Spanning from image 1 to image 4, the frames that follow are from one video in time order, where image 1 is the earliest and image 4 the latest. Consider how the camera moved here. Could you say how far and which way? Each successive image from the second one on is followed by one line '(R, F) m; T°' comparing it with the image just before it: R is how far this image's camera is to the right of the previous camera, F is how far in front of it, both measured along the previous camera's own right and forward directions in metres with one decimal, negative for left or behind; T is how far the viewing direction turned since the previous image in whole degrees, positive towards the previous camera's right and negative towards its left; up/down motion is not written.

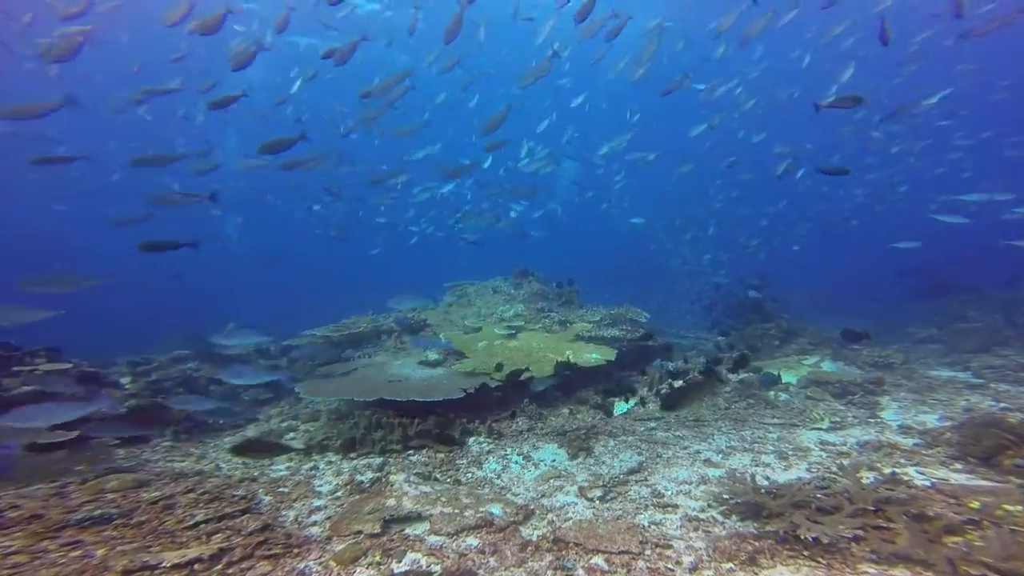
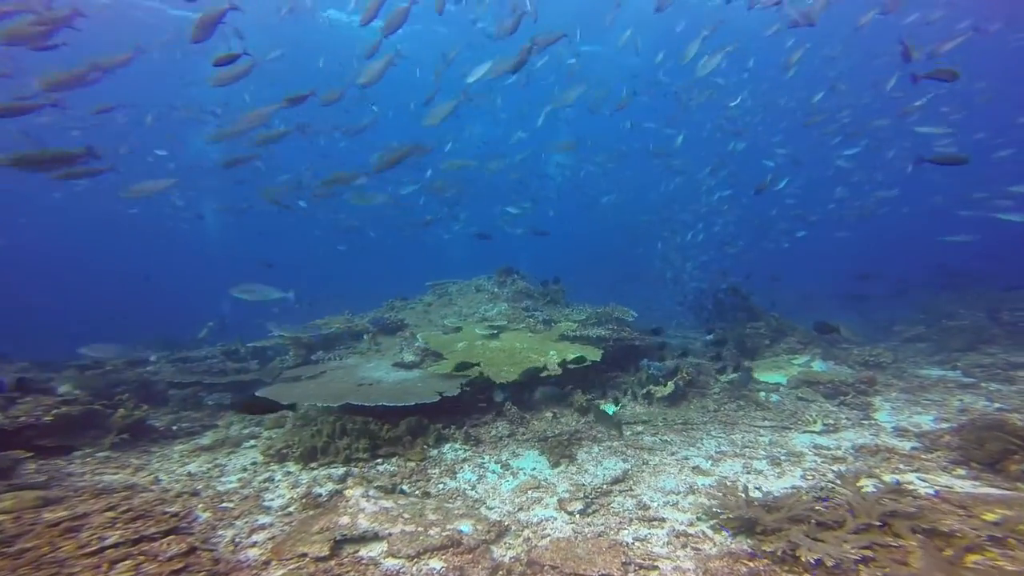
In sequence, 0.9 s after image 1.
(+0.2, +0.4) m; +2°
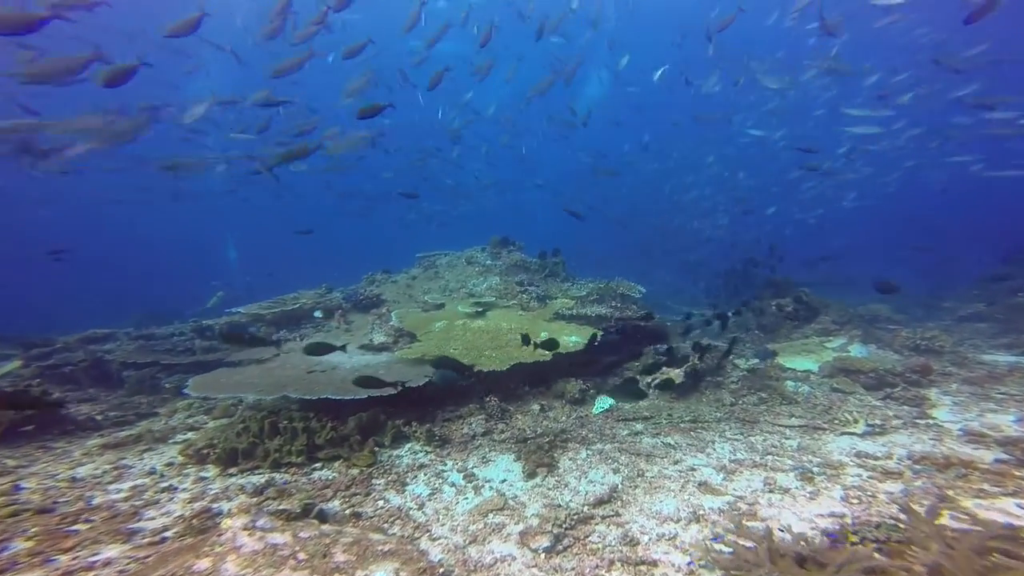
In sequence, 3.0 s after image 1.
(+0.6, +1.1) m; -2°
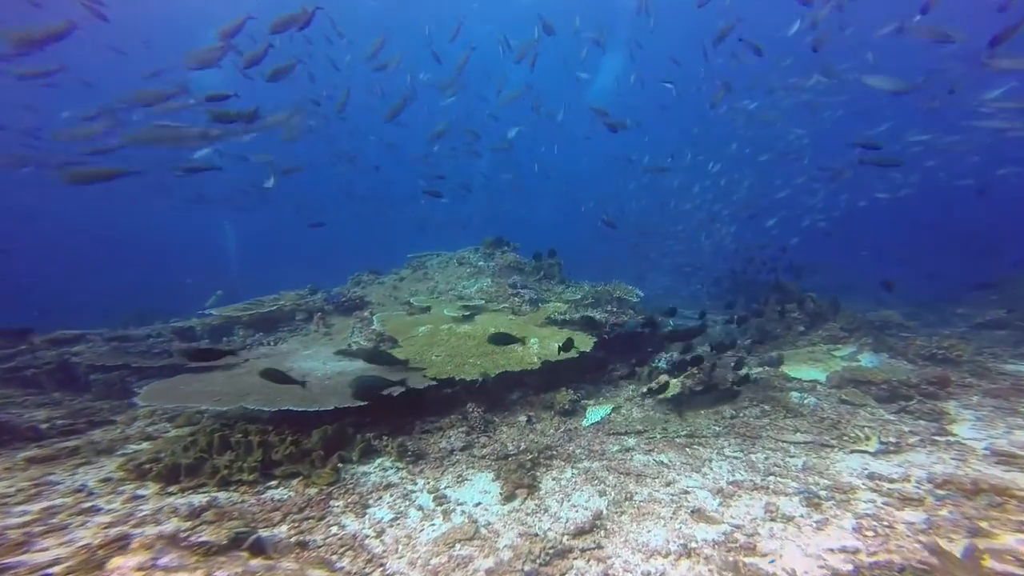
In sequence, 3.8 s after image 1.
(+0.3, +0.4) m; -1°
